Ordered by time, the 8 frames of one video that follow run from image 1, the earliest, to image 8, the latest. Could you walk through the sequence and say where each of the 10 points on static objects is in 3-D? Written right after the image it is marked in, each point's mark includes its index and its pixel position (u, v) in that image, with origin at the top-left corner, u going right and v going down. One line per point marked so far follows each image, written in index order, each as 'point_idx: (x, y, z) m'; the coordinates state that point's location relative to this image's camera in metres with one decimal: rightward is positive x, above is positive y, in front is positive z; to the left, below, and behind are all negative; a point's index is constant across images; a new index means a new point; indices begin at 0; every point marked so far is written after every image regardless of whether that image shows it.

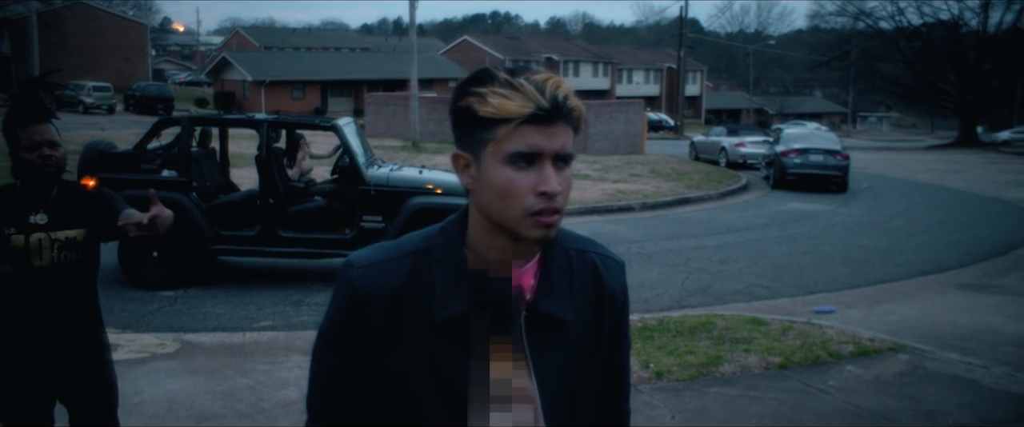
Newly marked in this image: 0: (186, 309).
0: (-2.8, -0.8, +8.1) m
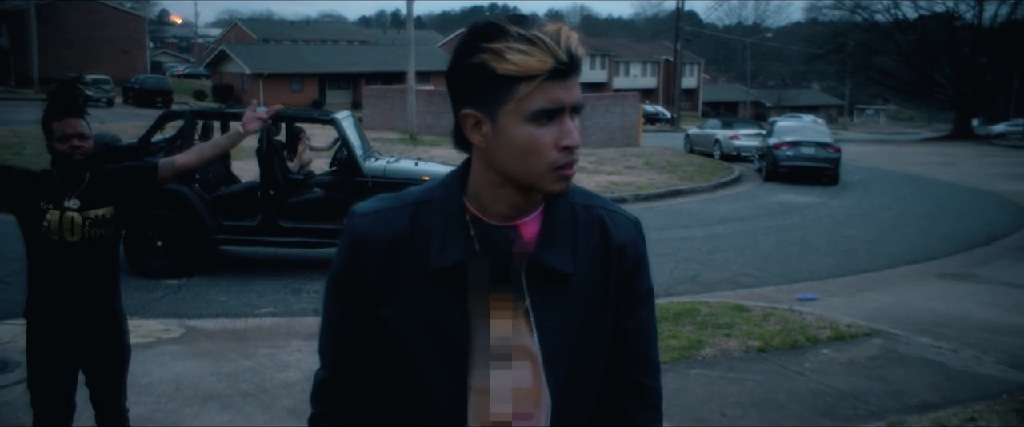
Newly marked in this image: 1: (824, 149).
0: (-2.9, -0.8, +8.4) m
1: (+6.6, +1.4, +19.8) m
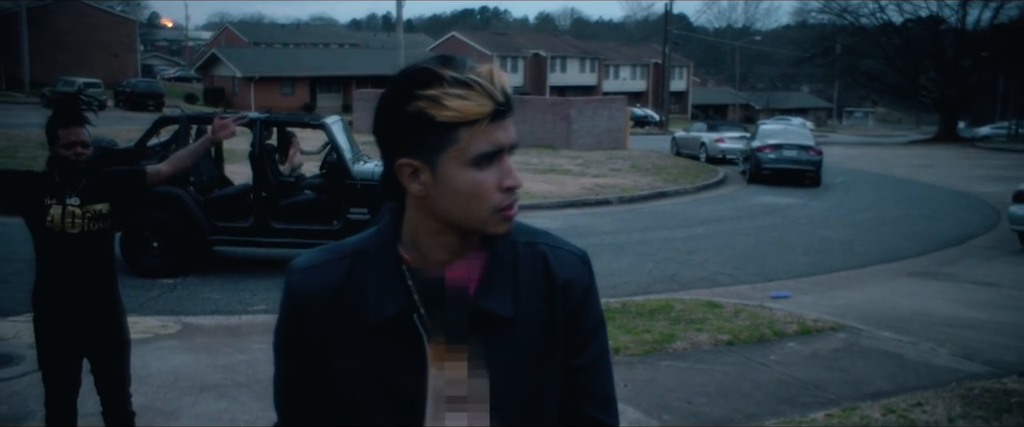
0: (-3.0, -0.8, +8.7) m
1: (+6.4, +1.3, +20.2) m
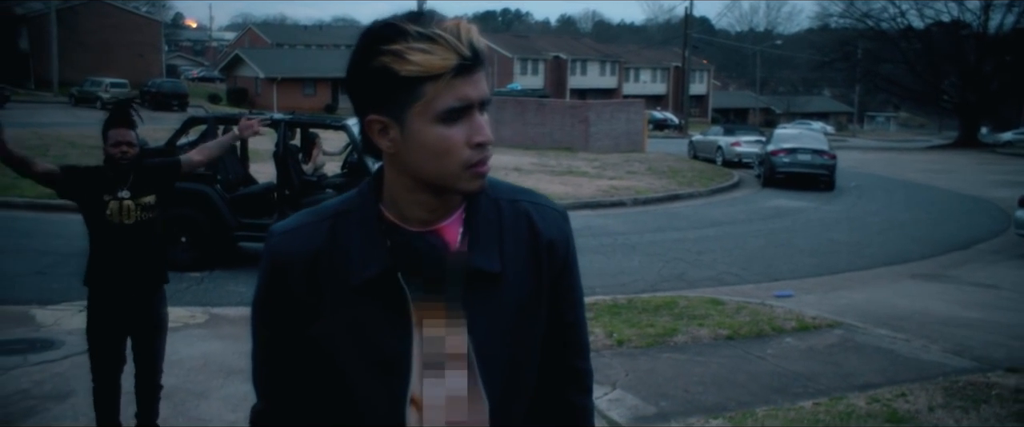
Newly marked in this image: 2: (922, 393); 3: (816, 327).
0: (-2.9, -0.7, +9.1) m
1: (+6.7, +1.3, +20.4) m
2: (+2.5, -1.1, +5.6) m
3: (+2.4, -0.9, +7.5) m
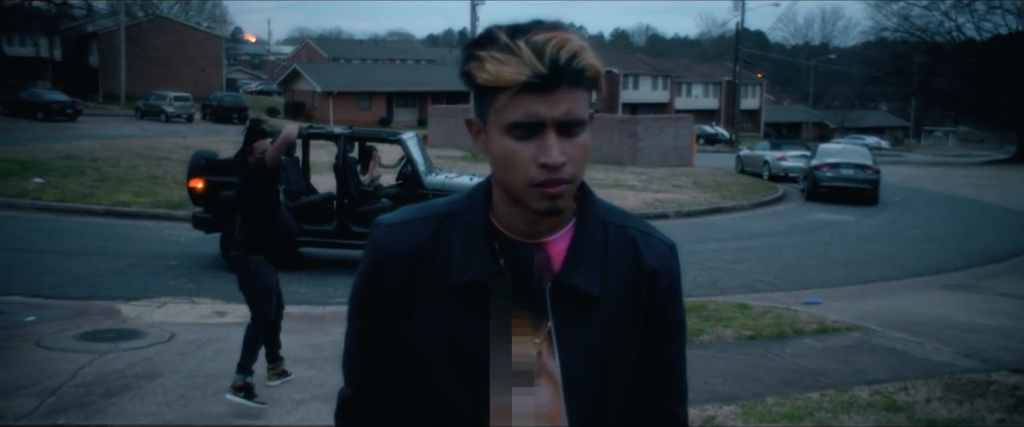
0: (-2.5, -0.8, +9.9) m
1: (+7.8, +1.0, +20.7) m
2: (+2.7, -1.1, +6.1) m
3: (+2.8, -1.0, +7.9) m
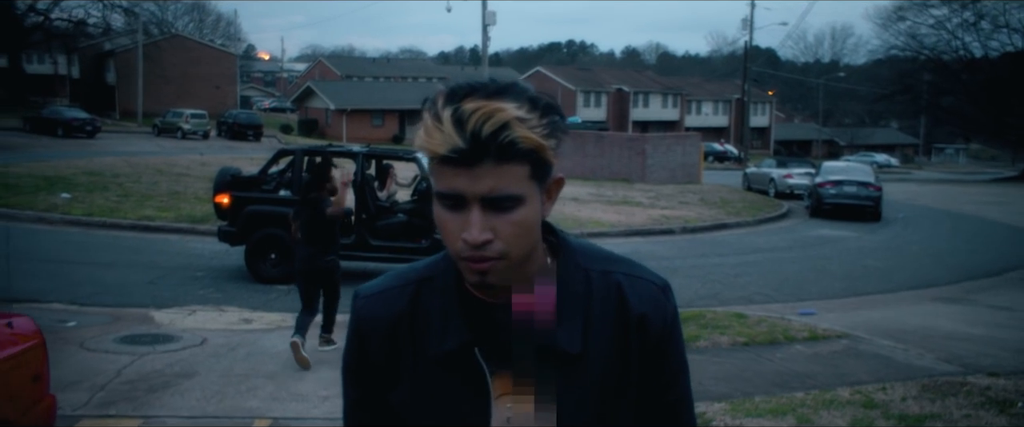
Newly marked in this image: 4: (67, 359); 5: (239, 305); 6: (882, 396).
0: (-2.4, -1.0, +10.4) m
1: (+8.0, +0.6, +21.1) m
2: (+2.7, -1.2, +6.6) m
3: (+2.8, -1.1, +8.4) m
4: (-3.5, -1.2, +7.4) m
5: (-3.0, -1.0, +10.3) m
6: (+2.5, -1.2, +6.3) m
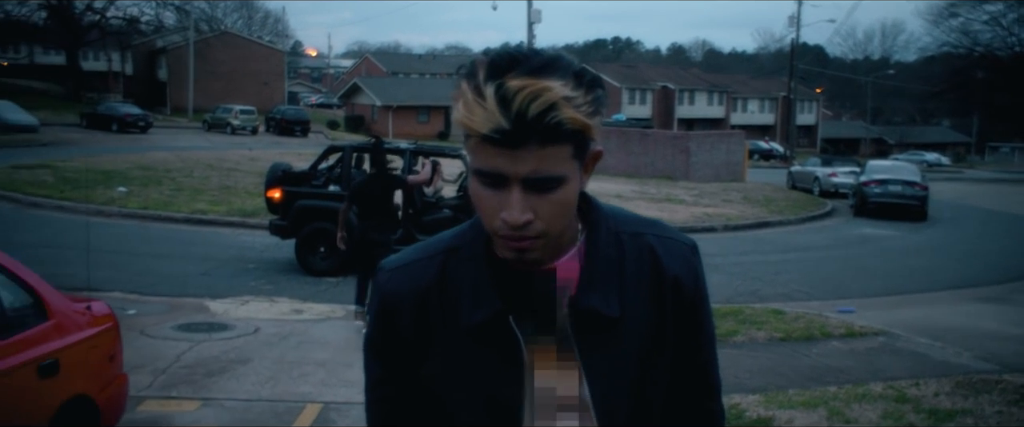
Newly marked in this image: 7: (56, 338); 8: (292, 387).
0: (-1.9, -0.9, +10.8) m
1: (+9.0, +0.6, +21.0) m
2: (+3.0, -1.2, +6.7) m
3: (+3.2, -1.1, +8.5) m
4: (-3.2, -1.1, +7.8) m
5: (-2.5, -0.9, +10.6) m
6: (+2.8, -1.2, +6.5) m
7: (-2.1, -0.6, +4.4) m
8: (-1.6, -1.3, +6.7) m
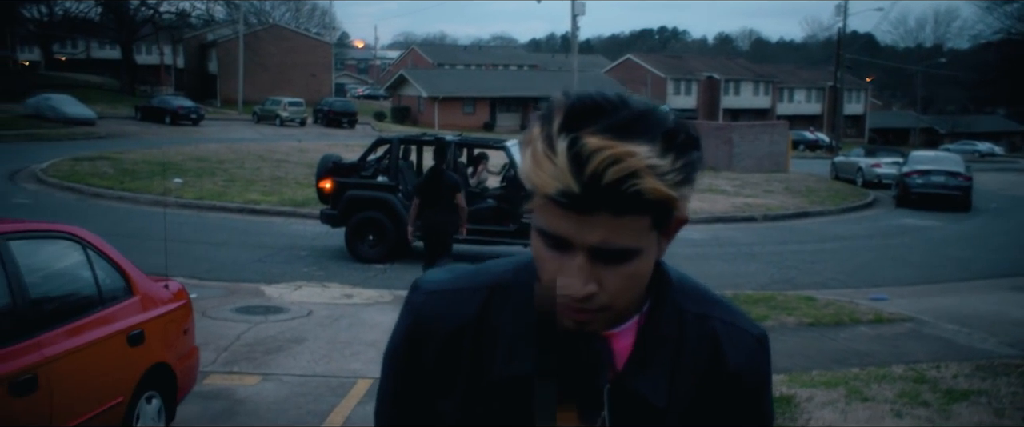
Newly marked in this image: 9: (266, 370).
0: (-1.4, -0.8, +11.3) m
1: (+10.0, +0.8, +20.9) m
2: (+3.3, -1.1, +7.0) m
3: (+3.6, -1.0, +8.8) m
4: (-2.8, -1.0, +8.3) m
5: (-2.1, -0.8, +11.2) m
6: (+3.1, -1.2, +6.7) m
7: (-2.0, -0.5, +4.9) m
8: (-1.3, -1.2, +7.2) m
9: (-1.8, -1.2, +7.0) m
